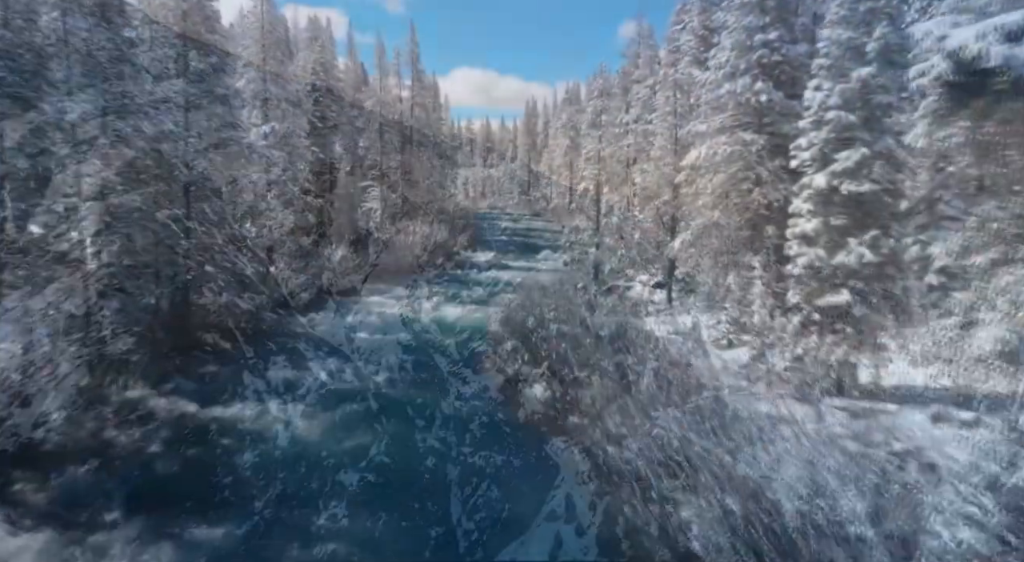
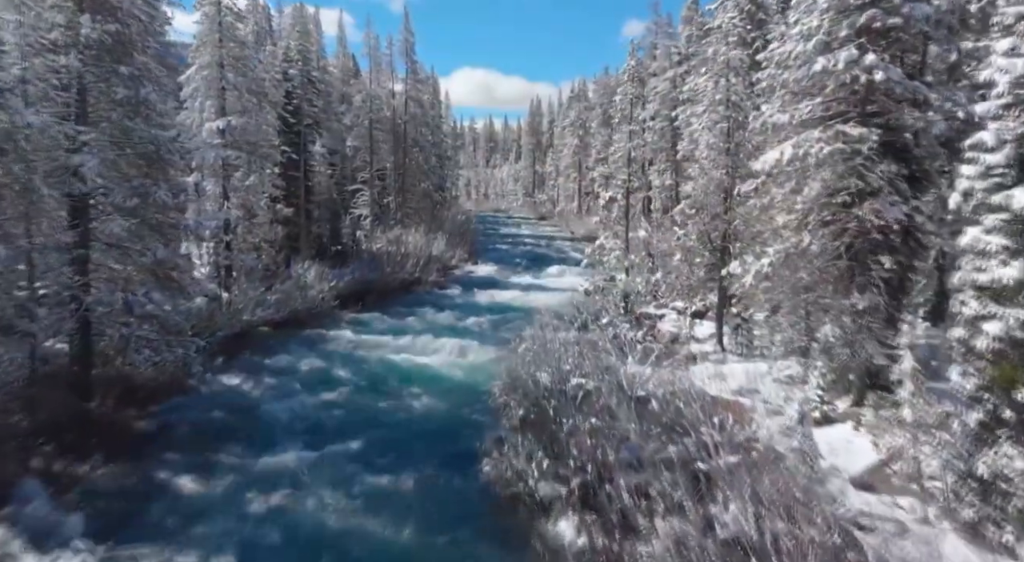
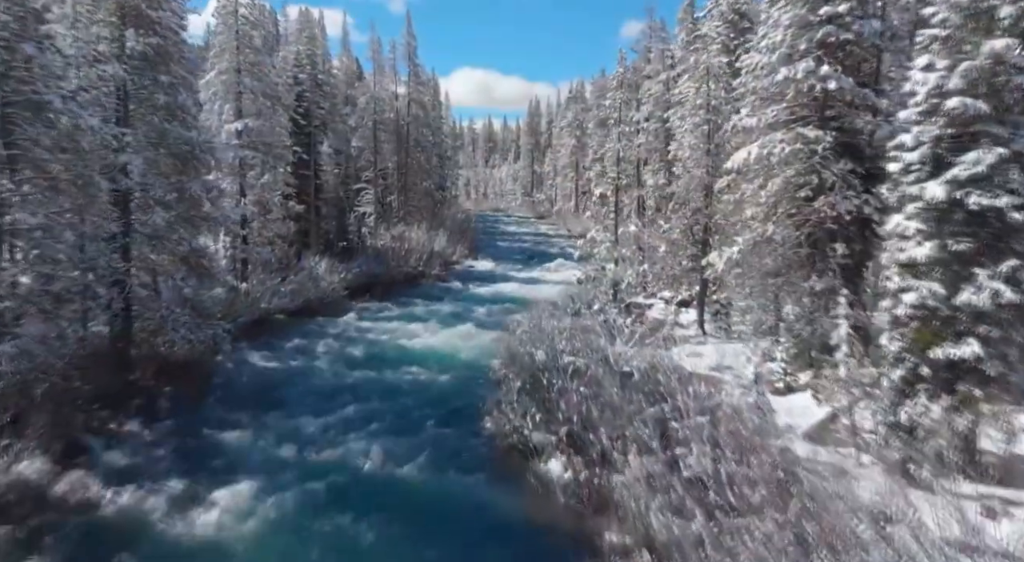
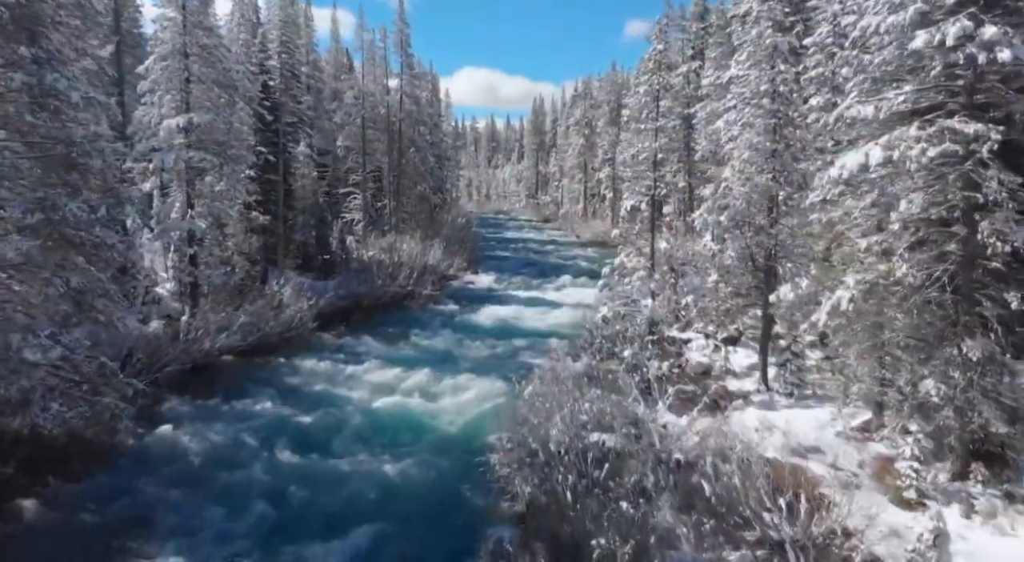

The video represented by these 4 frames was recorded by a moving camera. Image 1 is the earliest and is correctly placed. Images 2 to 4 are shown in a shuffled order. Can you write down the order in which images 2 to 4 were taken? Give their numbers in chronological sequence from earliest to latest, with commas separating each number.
3, 2, 4
